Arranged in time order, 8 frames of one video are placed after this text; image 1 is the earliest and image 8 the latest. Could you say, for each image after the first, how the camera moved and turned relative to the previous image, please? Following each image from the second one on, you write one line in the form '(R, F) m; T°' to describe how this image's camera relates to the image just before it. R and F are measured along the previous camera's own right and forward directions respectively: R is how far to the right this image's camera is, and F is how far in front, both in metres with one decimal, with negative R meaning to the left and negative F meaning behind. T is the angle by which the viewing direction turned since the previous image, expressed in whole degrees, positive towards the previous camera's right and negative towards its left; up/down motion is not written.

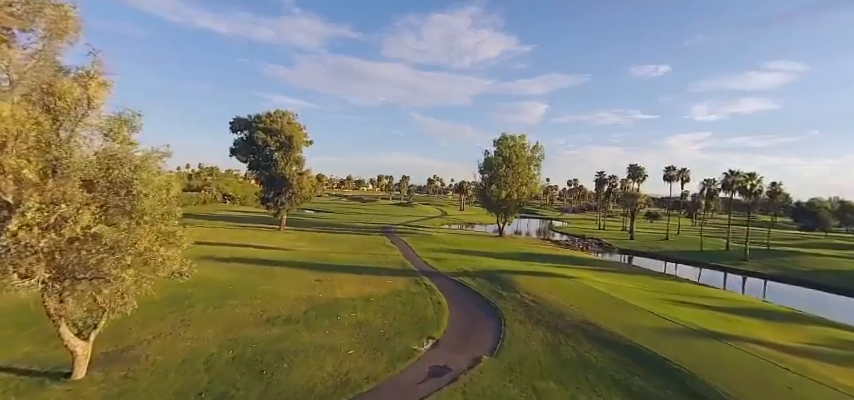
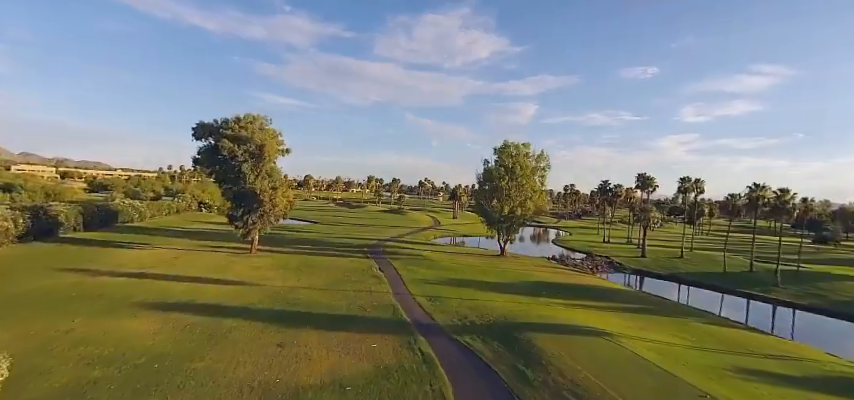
(-0.3, +6.1) m; +1°
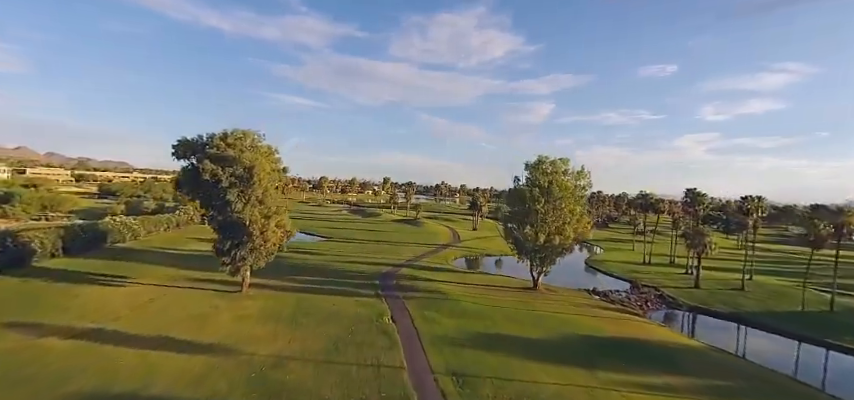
(-0.7, +7.0) m; -2°
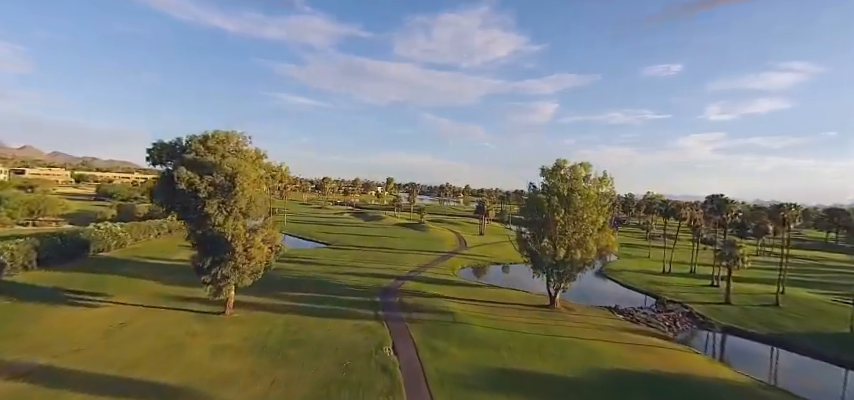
(-0.3, +4.1) m; 0°
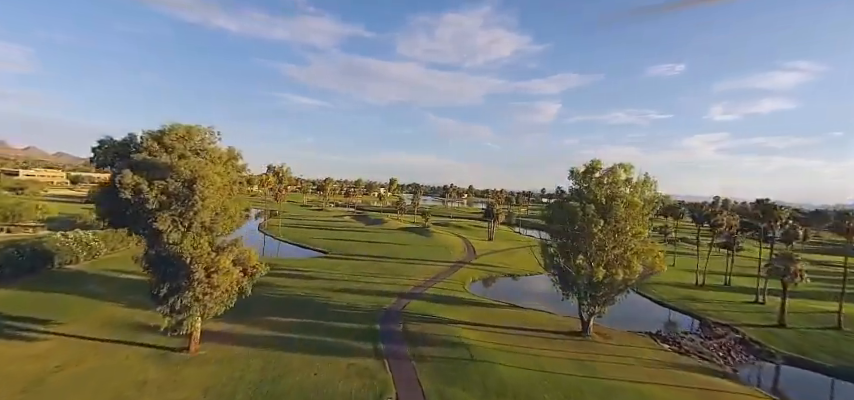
(-0.6, +6.2) m; 0°
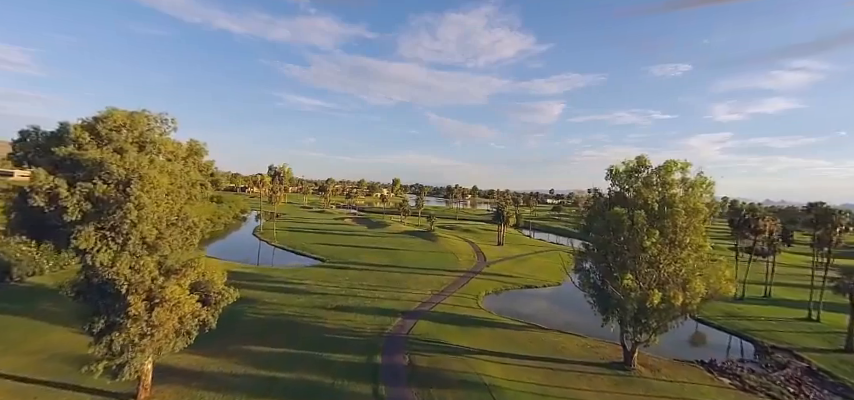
(-0.6, +5.7) m; 0°
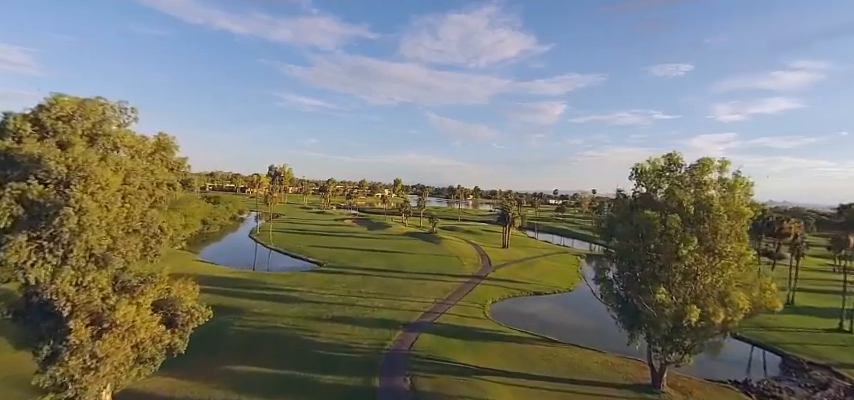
(-0.2, +3.0) m; 0°
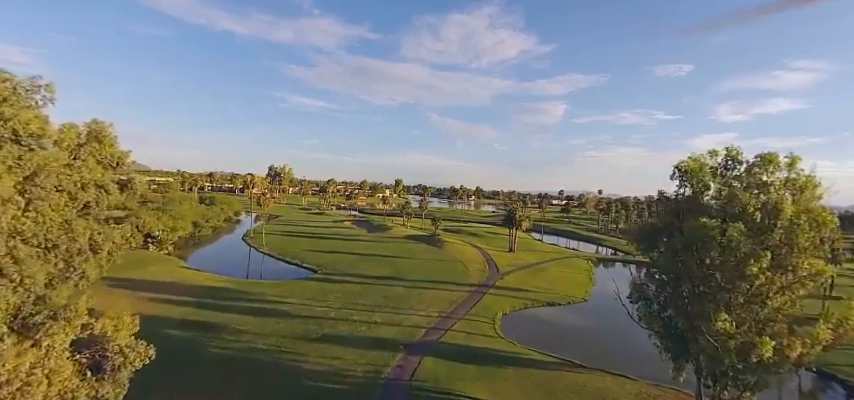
(-0.2, +4.1) m; 0°
